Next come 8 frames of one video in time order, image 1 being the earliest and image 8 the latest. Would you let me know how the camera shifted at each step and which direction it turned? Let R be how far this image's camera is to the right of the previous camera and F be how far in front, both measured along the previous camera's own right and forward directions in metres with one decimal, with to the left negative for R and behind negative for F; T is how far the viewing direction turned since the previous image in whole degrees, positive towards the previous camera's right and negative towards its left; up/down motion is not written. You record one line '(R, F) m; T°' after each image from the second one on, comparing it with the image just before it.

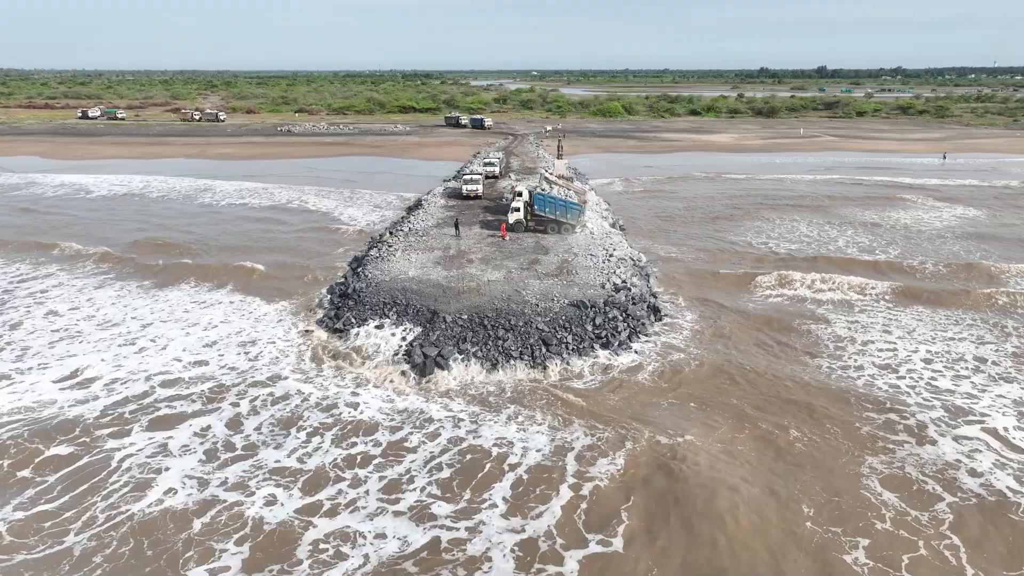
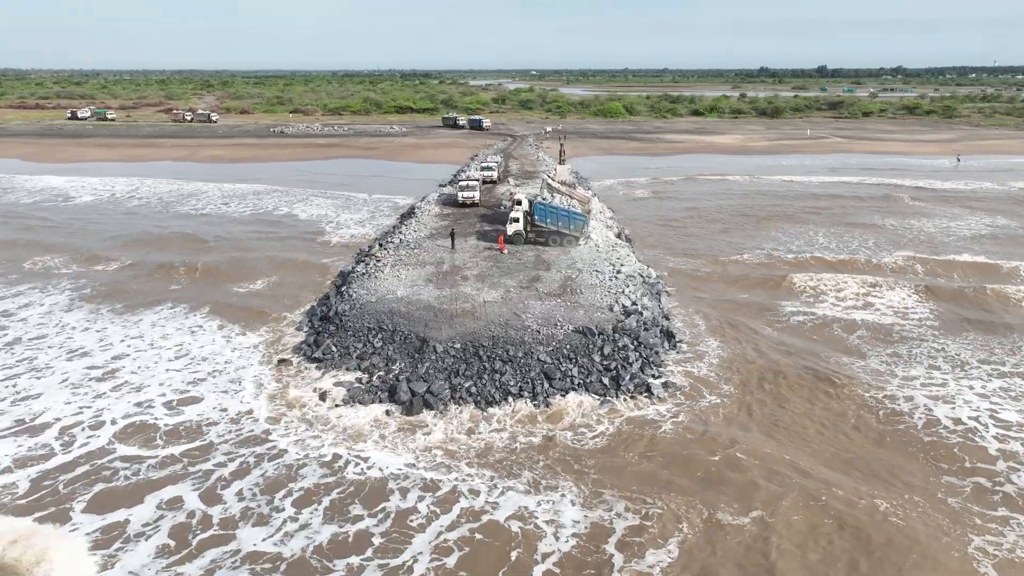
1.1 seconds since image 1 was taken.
(0.0, +2.2) m; 0°
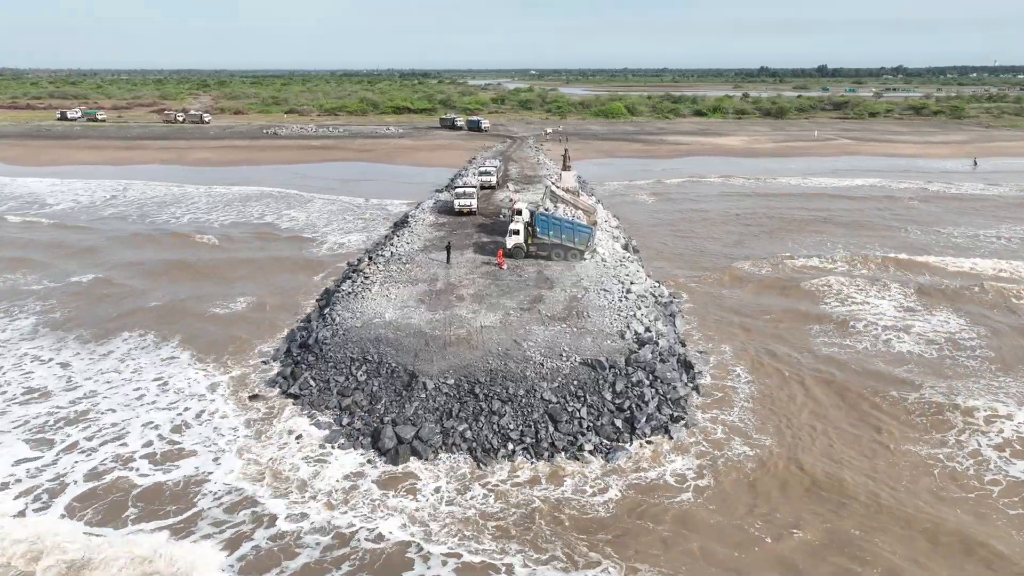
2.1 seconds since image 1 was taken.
(0.0, +2.1) m; 0°
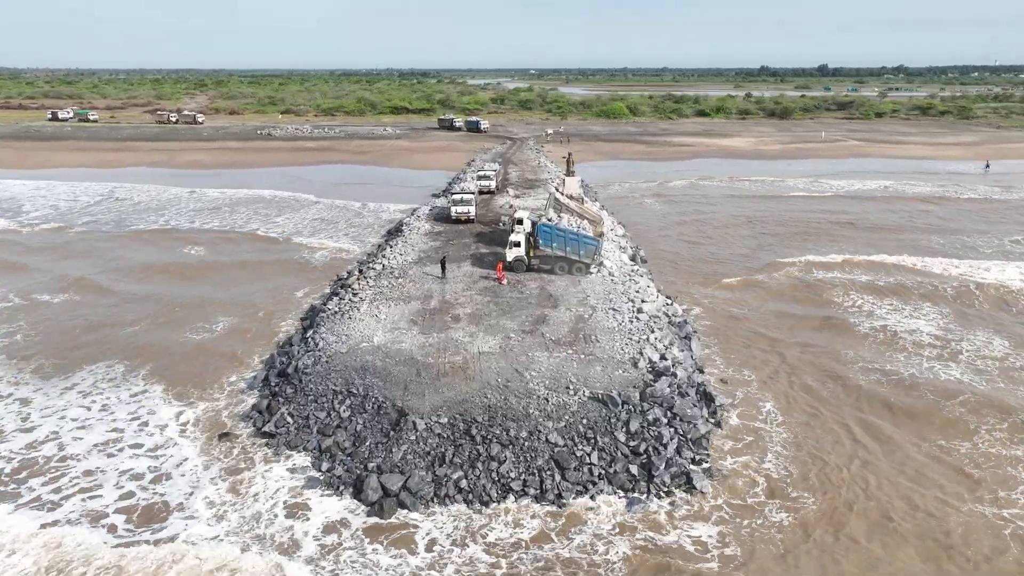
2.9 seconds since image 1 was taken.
(0.0, +1.8) m; 0°
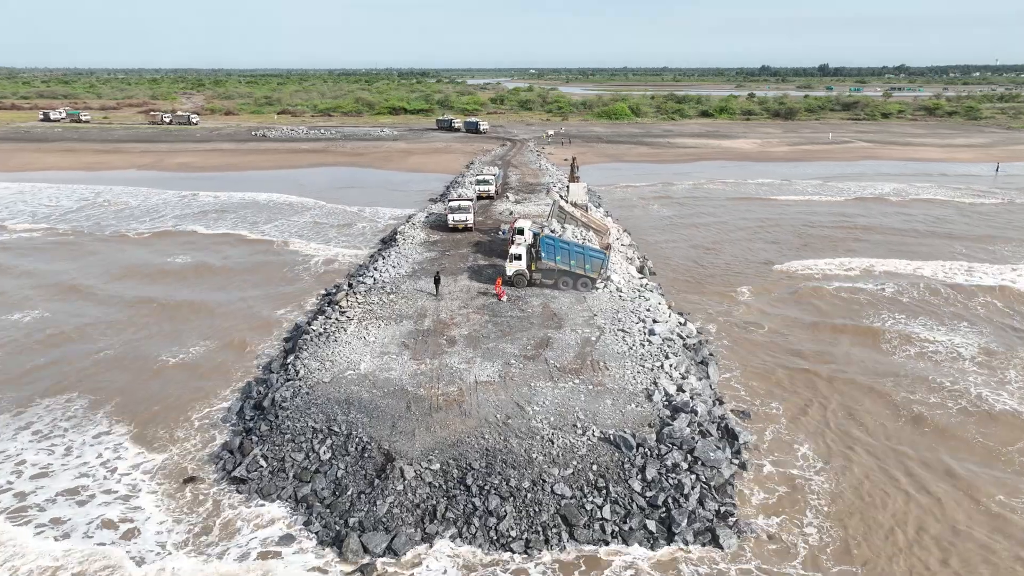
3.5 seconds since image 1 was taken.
(0.0, +1.7) m; 0°
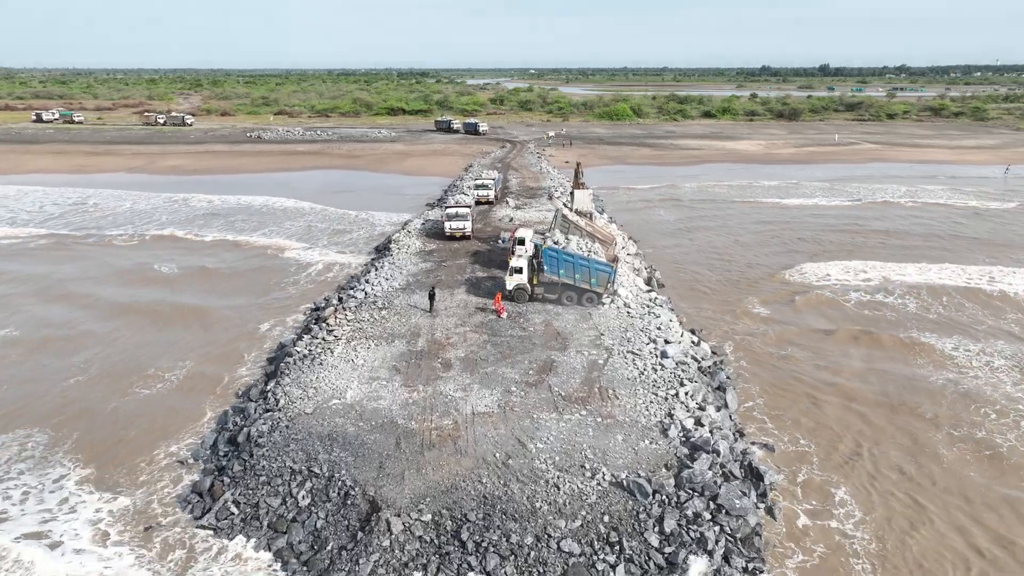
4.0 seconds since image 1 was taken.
(0.0, +1.4) m; 0°
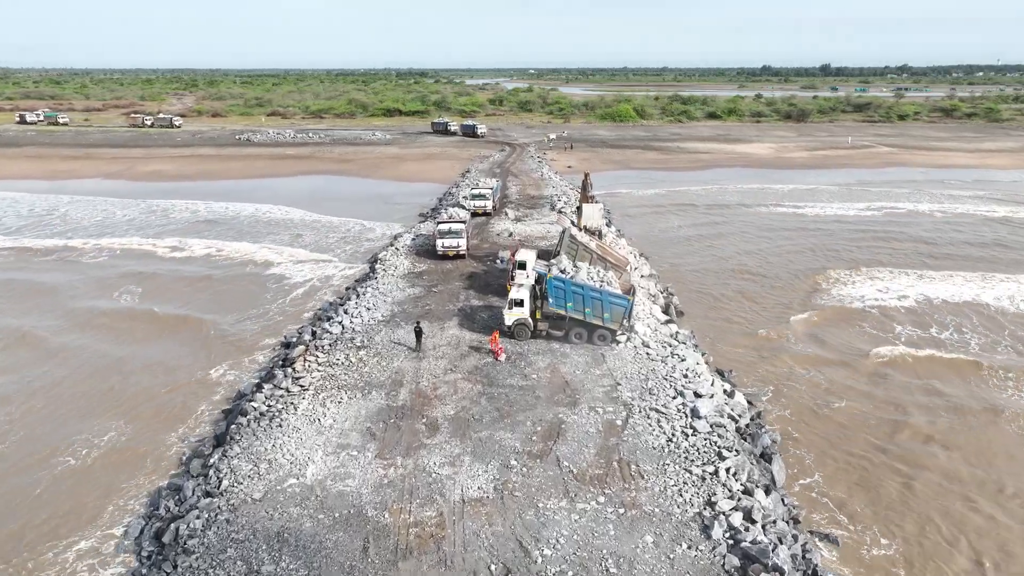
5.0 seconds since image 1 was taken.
(0.0, +2.9) m; 0°
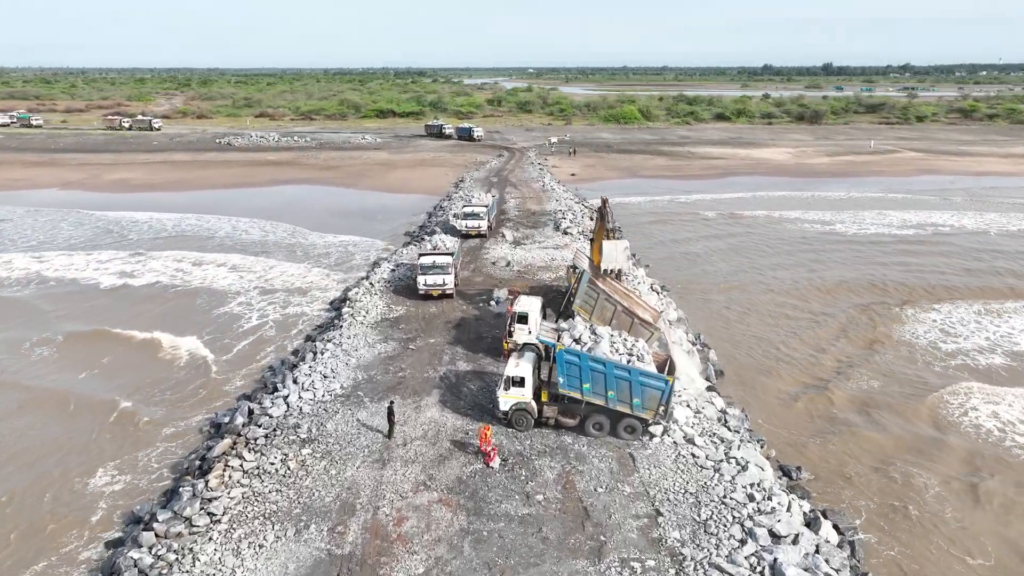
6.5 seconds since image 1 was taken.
(0.0, +4.5) m; 0°
